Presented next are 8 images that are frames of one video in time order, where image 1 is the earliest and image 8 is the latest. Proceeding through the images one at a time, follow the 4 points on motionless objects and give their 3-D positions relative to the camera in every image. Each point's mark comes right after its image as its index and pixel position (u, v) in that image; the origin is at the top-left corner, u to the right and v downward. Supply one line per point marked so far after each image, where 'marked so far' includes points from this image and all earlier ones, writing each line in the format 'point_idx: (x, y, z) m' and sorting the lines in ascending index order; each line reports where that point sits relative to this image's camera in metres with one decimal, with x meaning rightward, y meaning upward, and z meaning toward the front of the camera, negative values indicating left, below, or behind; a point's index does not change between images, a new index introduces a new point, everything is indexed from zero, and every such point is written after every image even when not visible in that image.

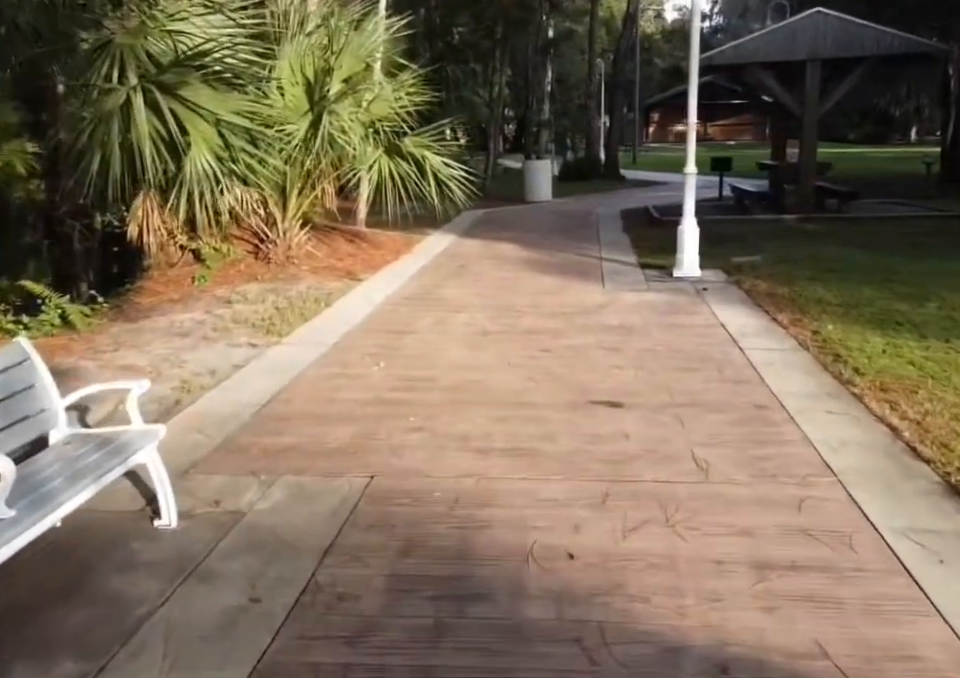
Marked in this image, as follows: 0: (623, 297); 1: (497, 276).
0: (+1.4, +0.4, +9.3) m
1: (+0.2, +0.7, +10.9) m
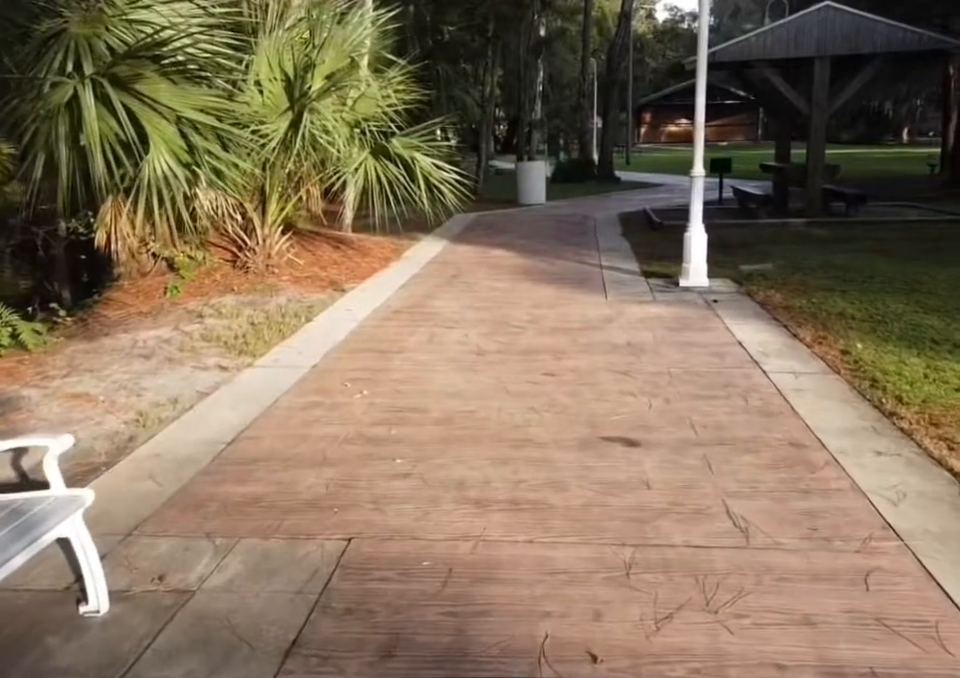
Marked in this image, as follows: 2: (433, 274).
0: (+1.4, +0.2, +8.6) m
1: (+0.1, +0.6, +10.2) m
2: (-0.6, +0.8, +11.1) m
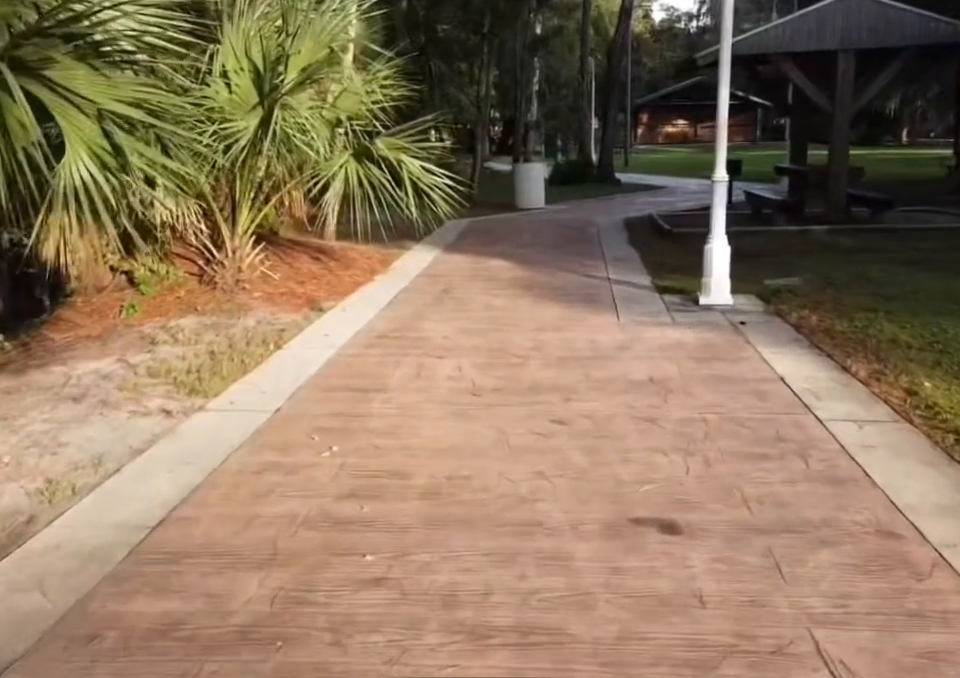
0: (+1.3, 0.0, +7.5) m
1: (+0.1, +0.3, +9.1) m
2: (-0.6, +0.5, +10.0) m
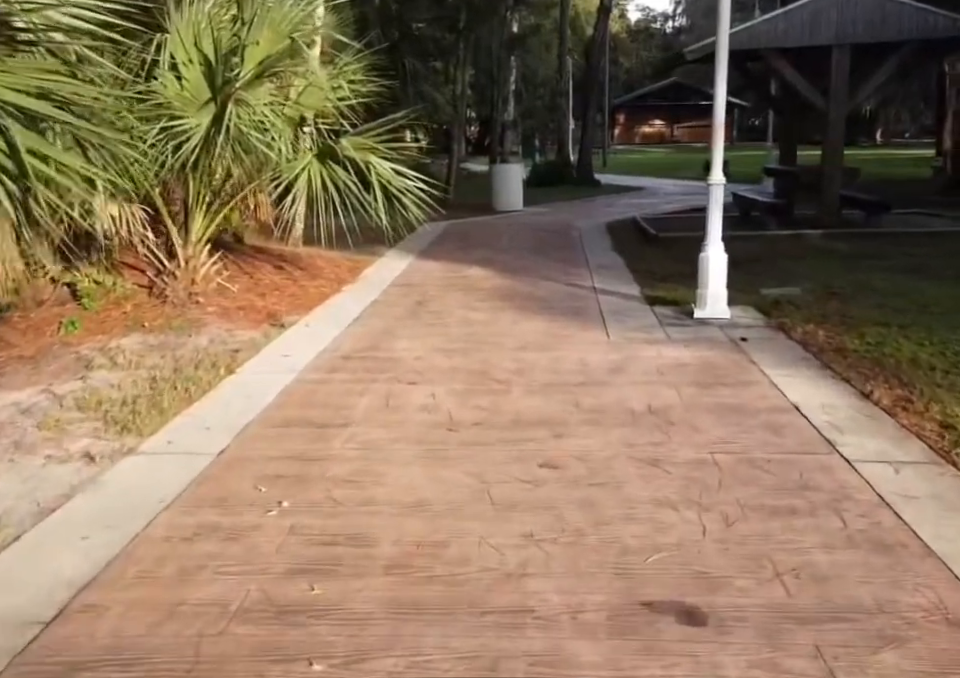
0: (+1.2, -0.1, +6.8) m
1: (-0.1, +0.2, +8.3) m
2: (-0.9, +0.4, +9.3) m
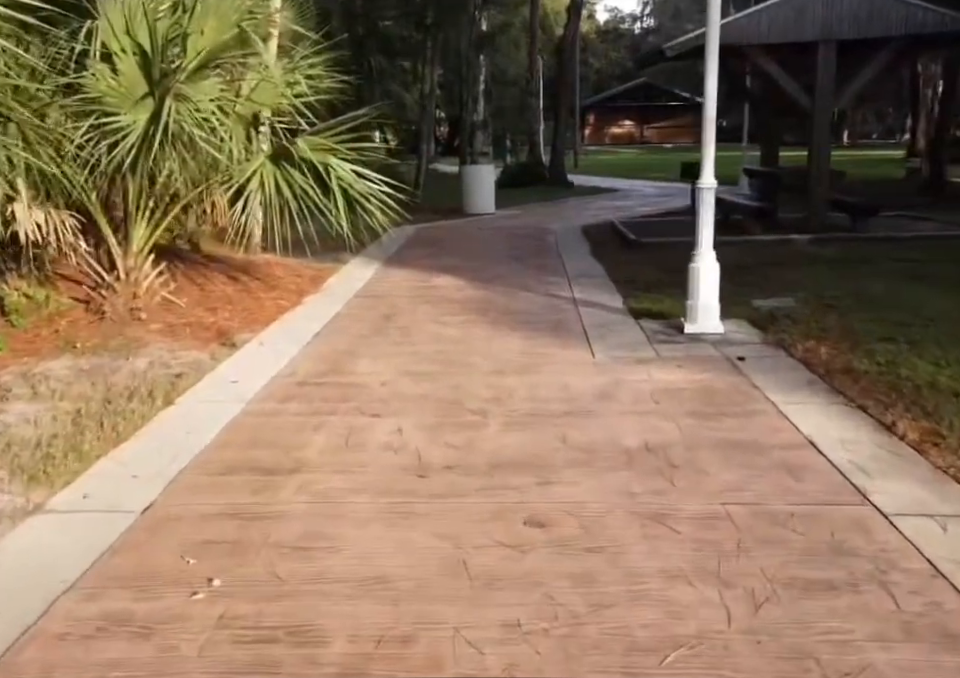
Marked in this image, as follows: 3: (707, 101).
0: (+1.0, -0.3, +6.1) m
1: (-0.4, 0.0, +7.6) m
2: (-1.1, +0.2, +8.5) m
3: (+1.8, +1.9, +7.4) m
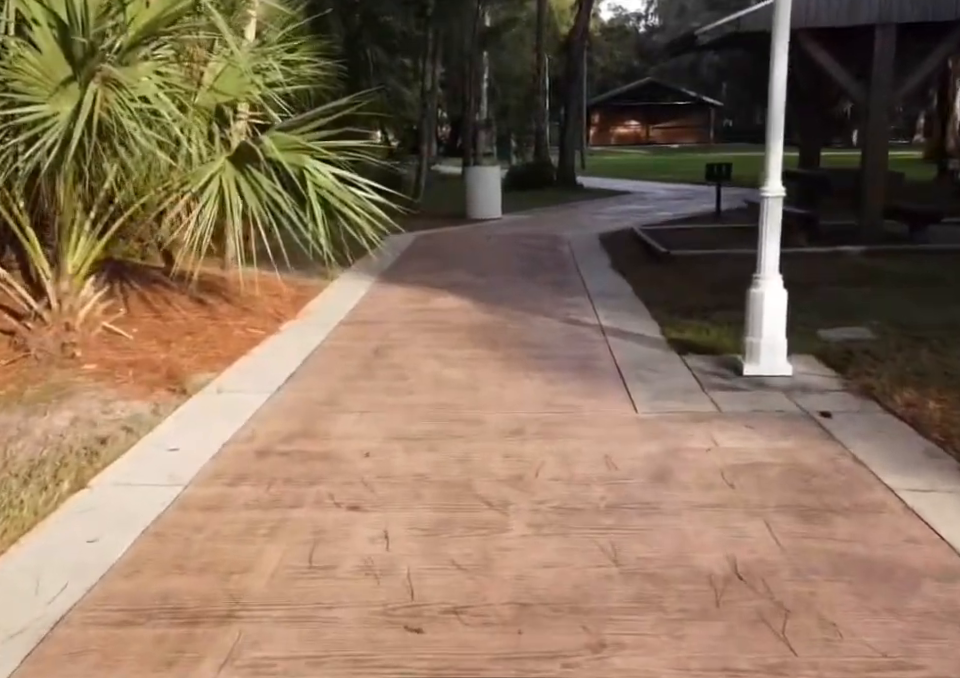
0: (+1.1, -0.6, +4.7) m
1: (-0.3, -0.3, +6.2) m
2: (-1.1, -0.1, +7.1) m
3: (+1.9, +1.6, +6.0) m
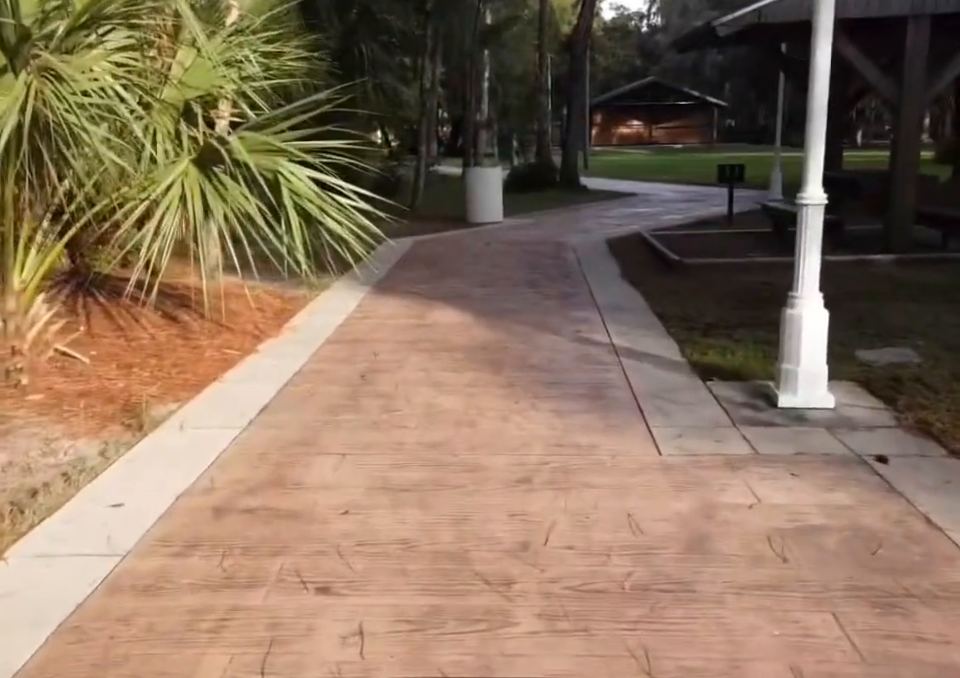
0: (+1.0, -0.7, +3.9) m
1: (-0.3, -0.4, +5.4) m
2: (-1.1, -0.2, +6.3) m
3: (+1.9, +1.5, +5.2) m
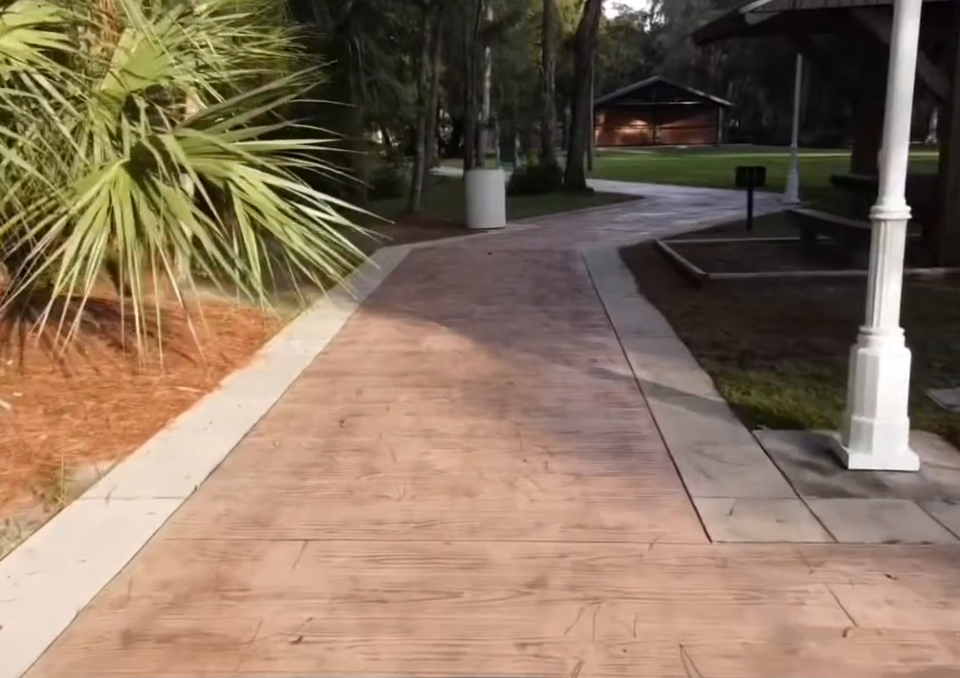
0: (+1.0, -0.9, +2.9) m
1: (-0.3, -0.6, +4.4) m
2: (-1.1, -0.4, +5.3) m
3: (+1.9, +1.2, +4.2) m
